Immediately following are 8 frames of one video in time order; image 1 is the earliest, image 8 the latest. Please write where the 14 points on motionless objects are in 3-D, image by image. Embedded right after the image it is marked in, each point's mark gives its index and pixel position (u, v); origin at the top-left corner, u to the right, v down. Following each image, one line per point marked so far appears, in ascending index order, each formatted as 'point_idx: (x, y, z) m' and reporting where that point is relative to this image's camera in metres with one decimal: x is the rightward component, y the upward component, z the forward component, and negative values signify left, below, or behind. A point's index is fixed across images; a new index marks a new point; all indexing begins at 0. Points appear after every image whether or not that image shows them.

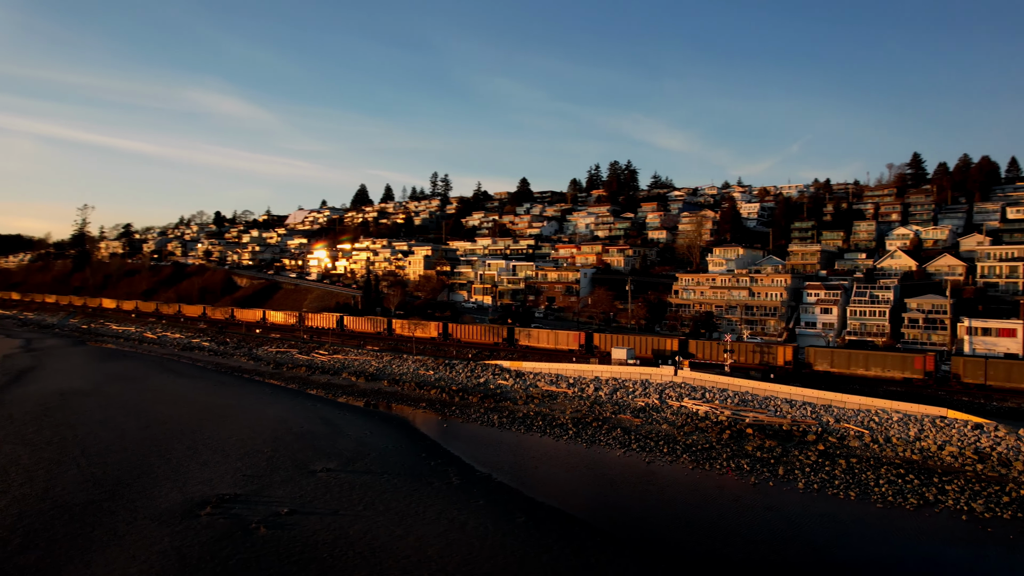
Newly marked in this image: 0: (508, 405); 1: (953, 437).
0: (-0.1, -3.1, +17.8) m
1: (+8.4, -2.8, +12.9) m
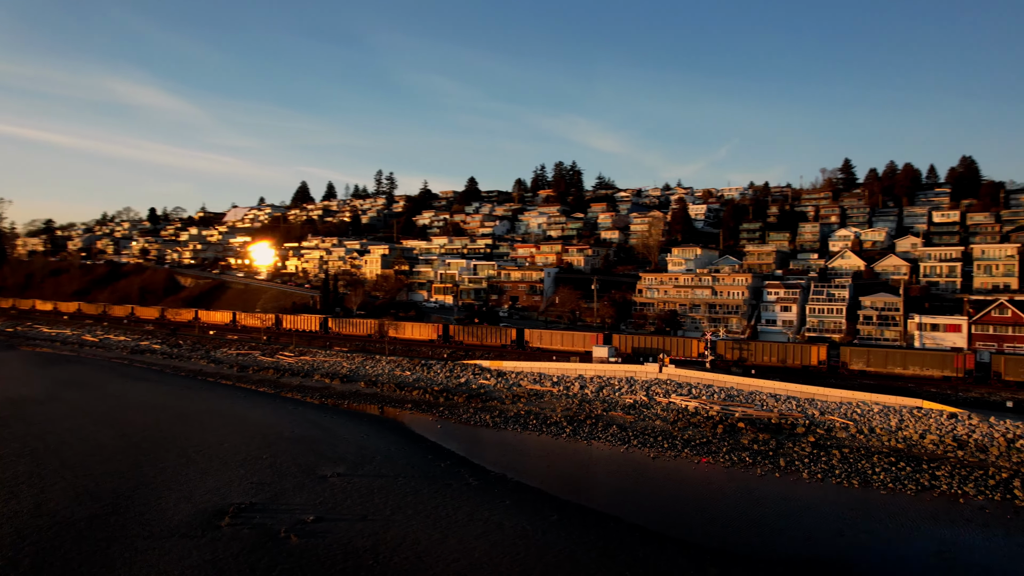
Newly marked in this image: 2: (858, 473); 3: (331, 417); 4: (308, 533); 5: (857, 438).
0: (-0.4, -3.0, +17.8) m
1: (+8.5, -2.8, +13.8) m
2: (+6.2, -3.3, +12.2) m
3: (-4.3, -3.1, +16.4) m
4: (-2.8, -3.4, +9.5) m
5: (+7.0, -3.0, +13.8) m
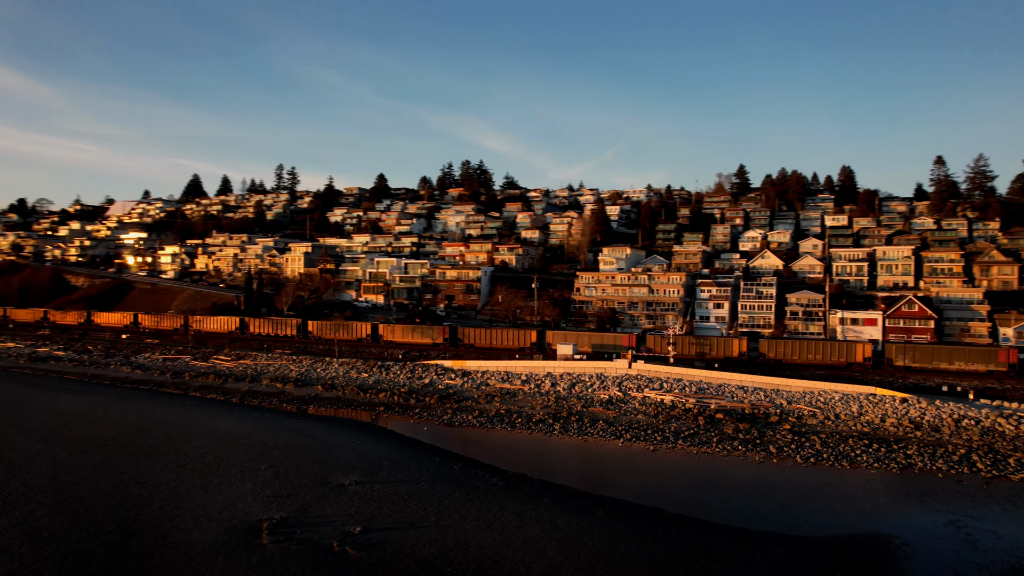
0: (-1.0, -3.0, +17.7) m
1: (+8.4, -2.7, +15.3) m
2: (+6.5, -3.3, +13.3) m
3: (-4.6, -3.1, +15.7) m
4: (-1.9, -3.4, +9.1) m
5: (+6.9, -3.0, +15.0) m
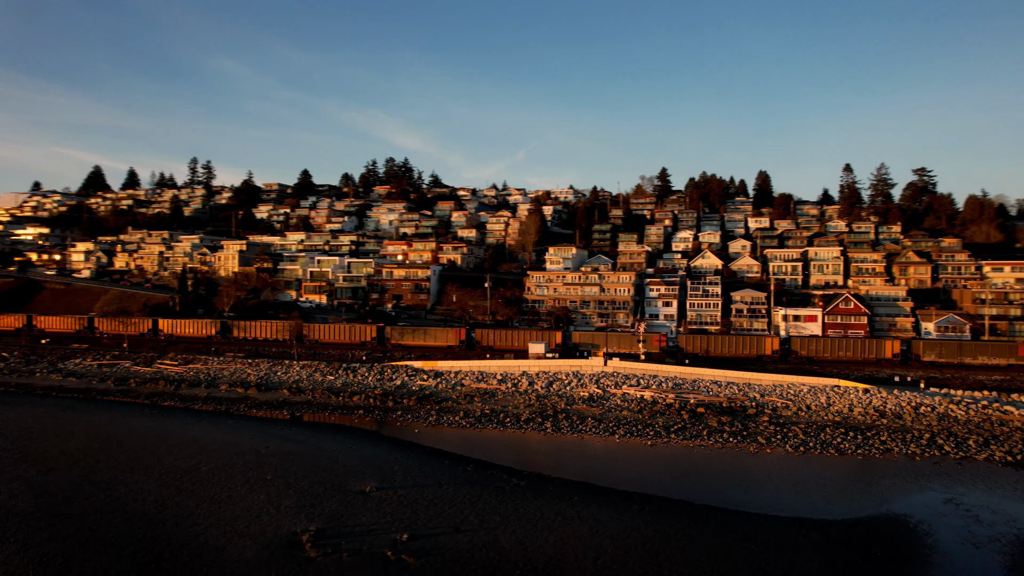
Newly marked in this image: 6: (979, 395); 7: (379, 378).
0: (-1.5, -3.0, +17.5) m
1: (+8.2, -2.7, +16.4) m
2: (+6.5, -3.2, +14.2) m
3: (-4.8, -3.1, +15.0) m
4: (-1.2, -3.4, +8.8) m
5: (+6.8, -3.0, +16.0) m
6: (+11.2, -2.5, +16.4) m
7: (-3.8, -2.6, +19.6) m
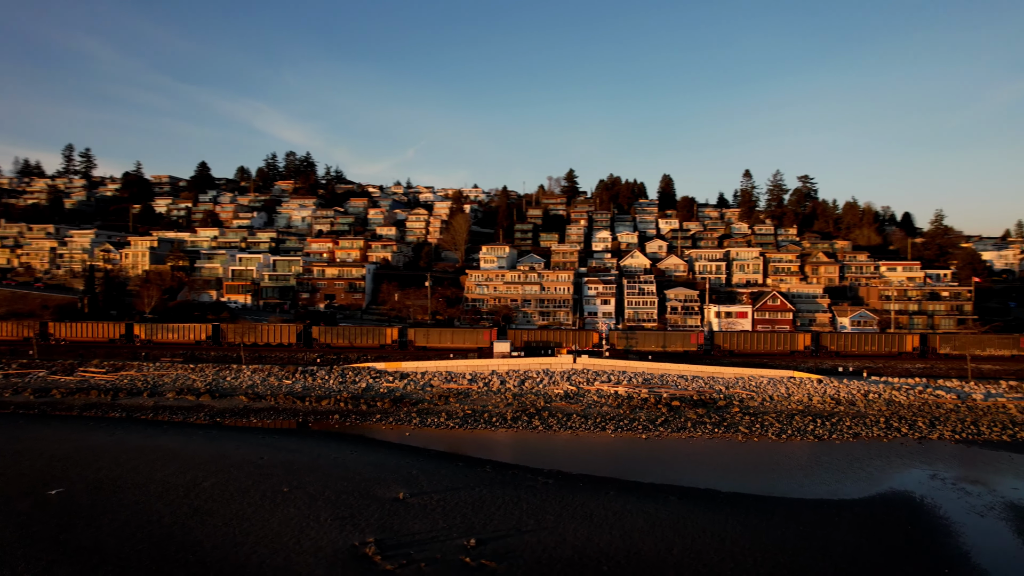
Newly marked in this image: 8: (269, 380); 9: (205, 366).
0: (-2.0, -3.0, +17.1) m
1: (+7.7, -2.6, +17.7) m
2: (+6.5, -3.2, +15.3) m
3: (-4.8, -3.1, +14.1) m
4: (-0.2, -3.4, +8.7) m
5: (+6.4, -2.9, +17.1) m
6: (+10.7, -2.5, +18.2) m
7: (-4.7, -2.5, +18.8) m
8: (-6.7, -2.5, +18.8) m
9: (-8.9, -2.3, +19.8) m
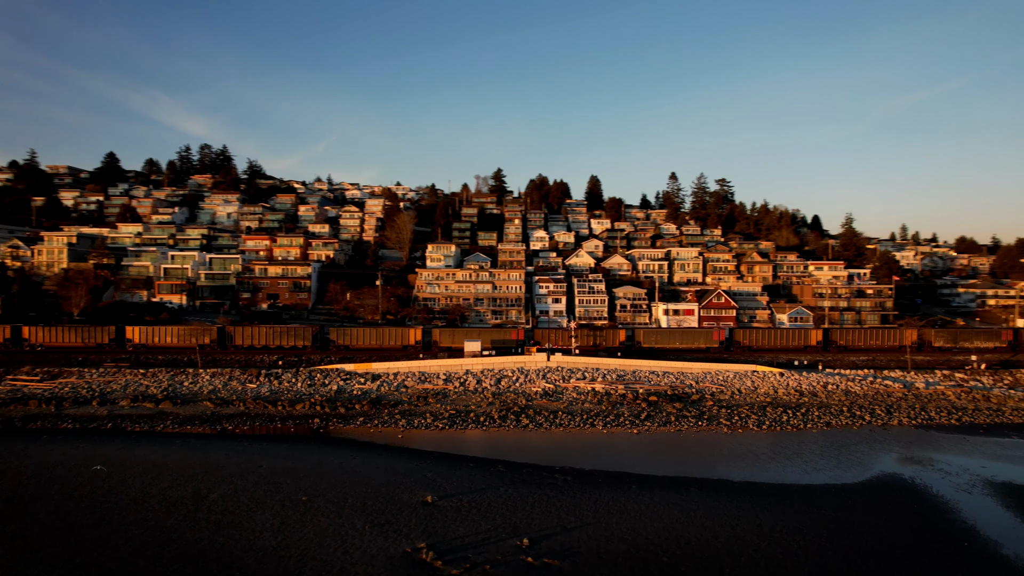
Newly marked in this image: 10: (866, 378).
0: (-2.4, -2.9, +16.8) m
1: (+7.2, -2.6, +18.7) m
2: (+6.2, -3.1, +16.1) m
3: (-4.8, -3.1, +13.3) m
4: (+0.5, -3.3, +8.6) m
5: (+5.9, -2.8, +17.8) m
6: (+10.0, -2.4, +19.6) m
7: (-5.3, -2.5, +18.1) m
8: (-7.3, -2.5, +17.8) m
9: (-9.7, -2.3, +18.5) m
10: (+9.8, -2.5, +19.0) m
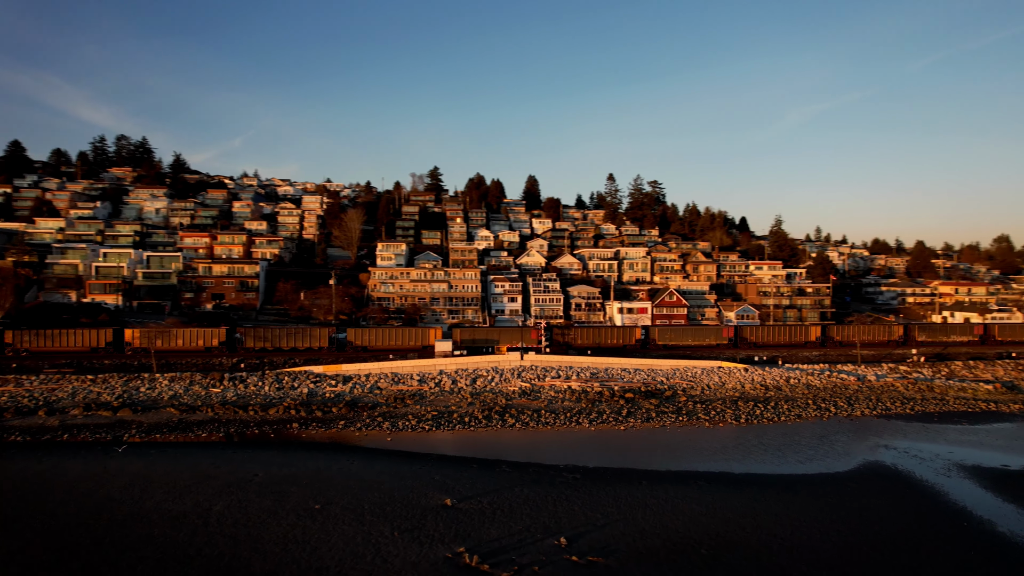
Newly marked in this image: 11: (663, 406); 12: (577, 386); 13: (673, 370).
0: (-2.9, -2.9, +16.3) m
1: (+6.4, -2.5, +19.4) m
2: (+5.8, -3.1, +16.6) m
3: (-4.8, -3.0, +12.6) m
4: (+1.0, -3.3, +8.6) m
5: (+5.3, -2.8, +18.4) m
6: (+9.1, -2.3, +20.6) m
7: (-5.9, -2.5, +17.3) m
8: (-7.8, -2.5, +16.8) m
9: (-10.2, -2.2, +17.2) m
10: (+9.1, -2.5, +20.0) m
11: (+3.8, -3.0, +17.2) m
12: (+1.7, -2.6, +18.3) m
13: (+4.6, -2.4, +19.7) m
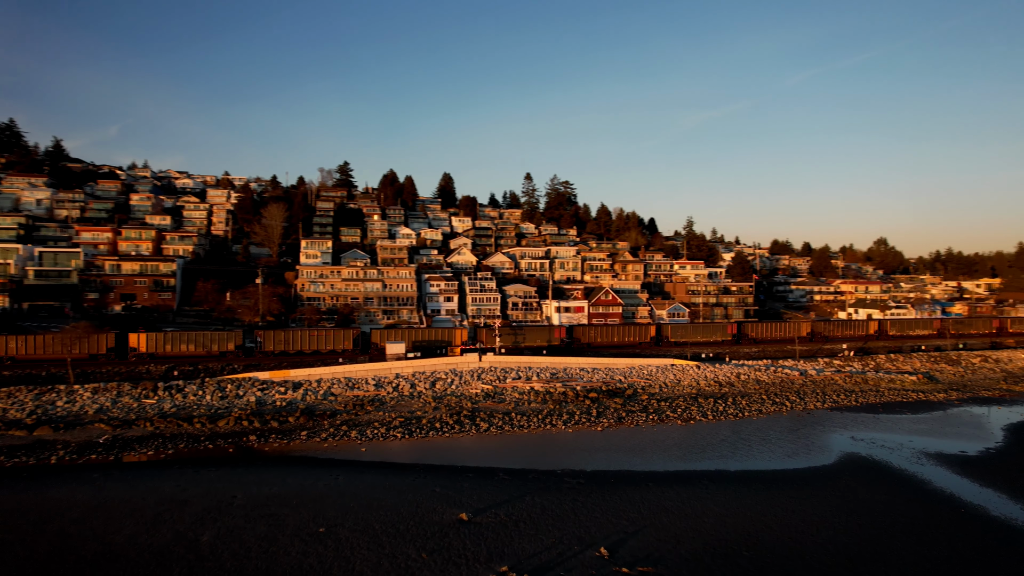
0: (-3.5, -2.9, +15.2) m
1: (+5.2, -2.5, +19.7) m
2: (+5.0, -3.0, +16.9) m
3: (-4.8, -3.0, +11.3) m
4: (+1.5, -3.3, +8.2) m
5: (+4.2, -2.8, +18.5) m
6: (+7.7, -2.3, +21.3) m
7: (-6.6, -2.5, +15.7) m
8: (-8.5, -2.5, +14.9) m
9: (-10.9, -2.2, +14.9) m
10: (+7.7, -2.4, +20.7) m
11: (+2.9, -2.9, +17.1) m
12: (+0.7, -2.6, +17.8) m
13: (+3.4, -2.3, +19.7) m
